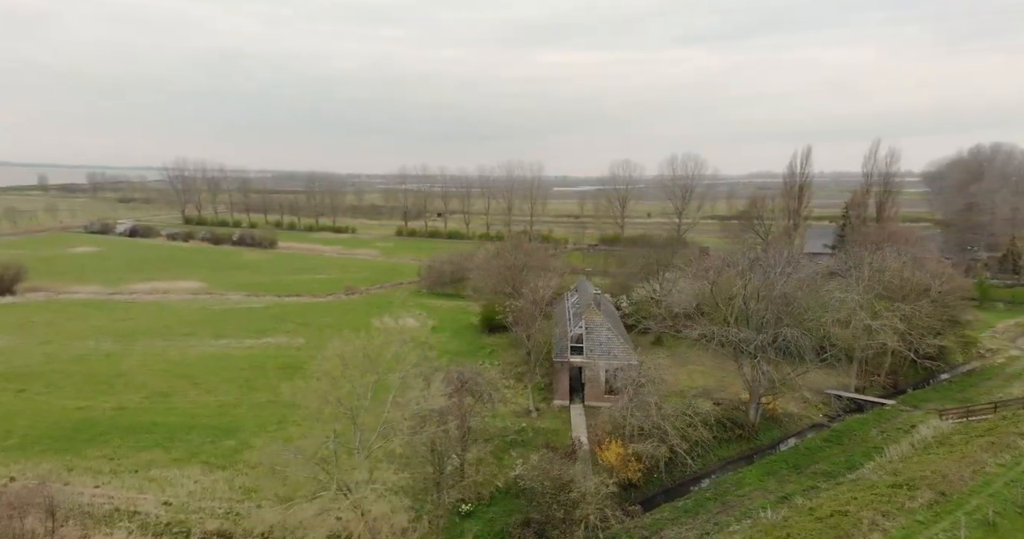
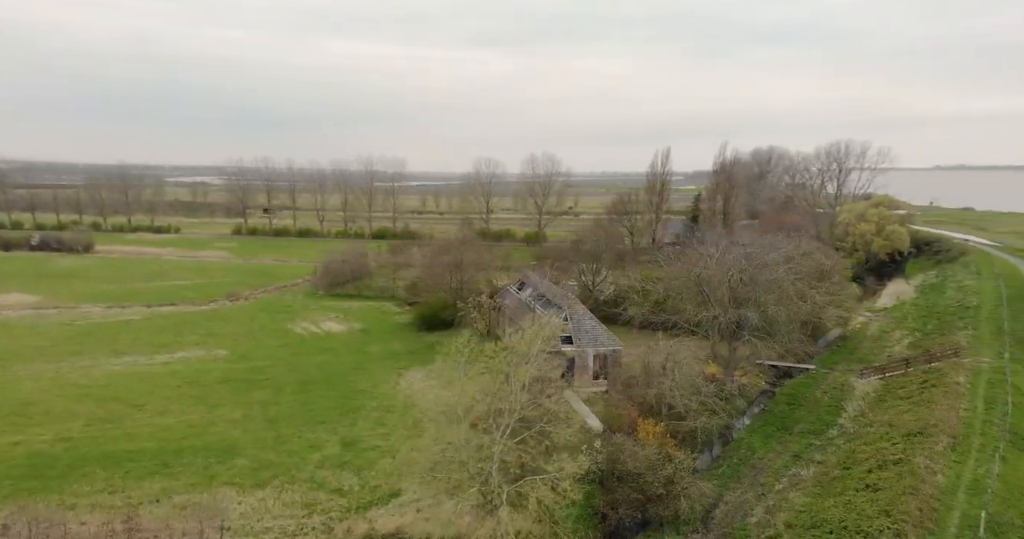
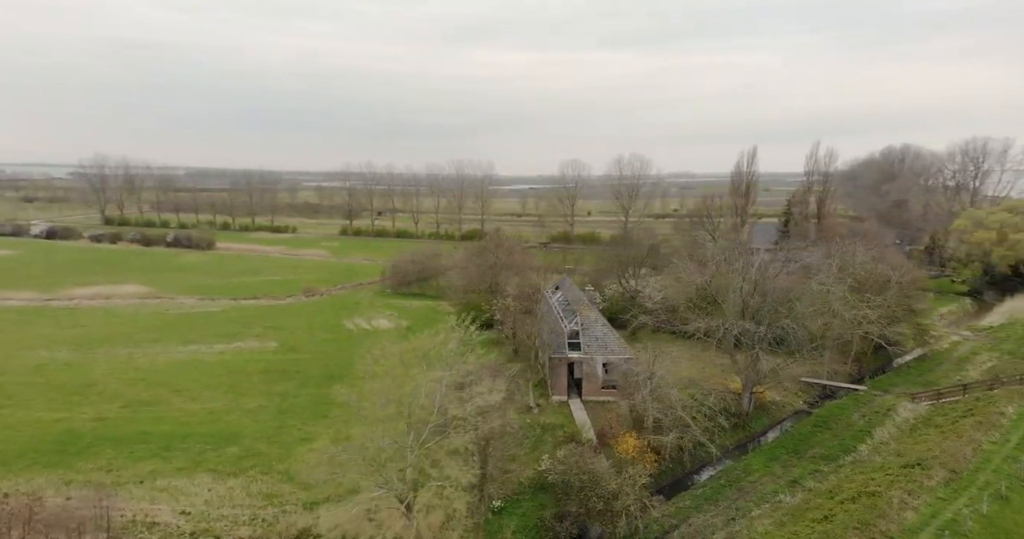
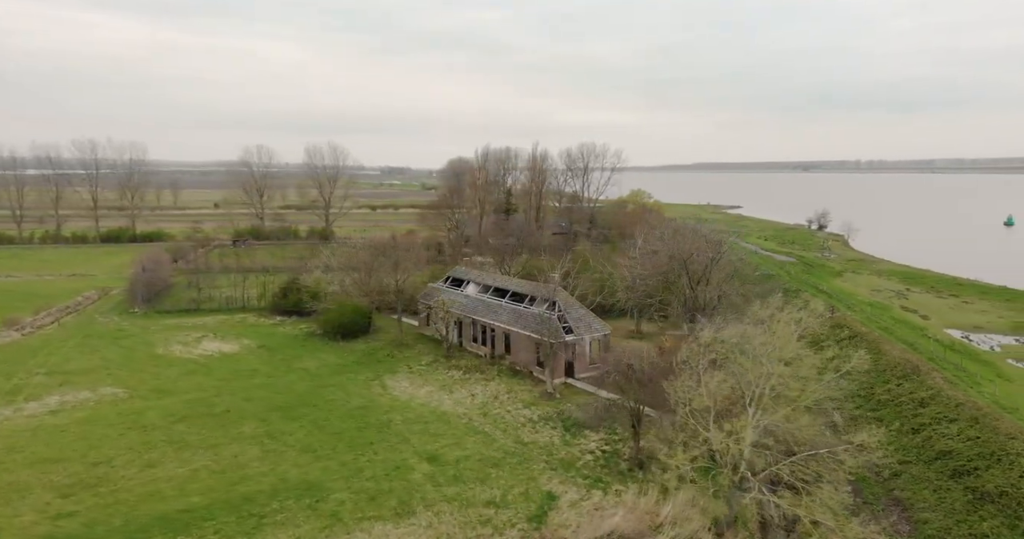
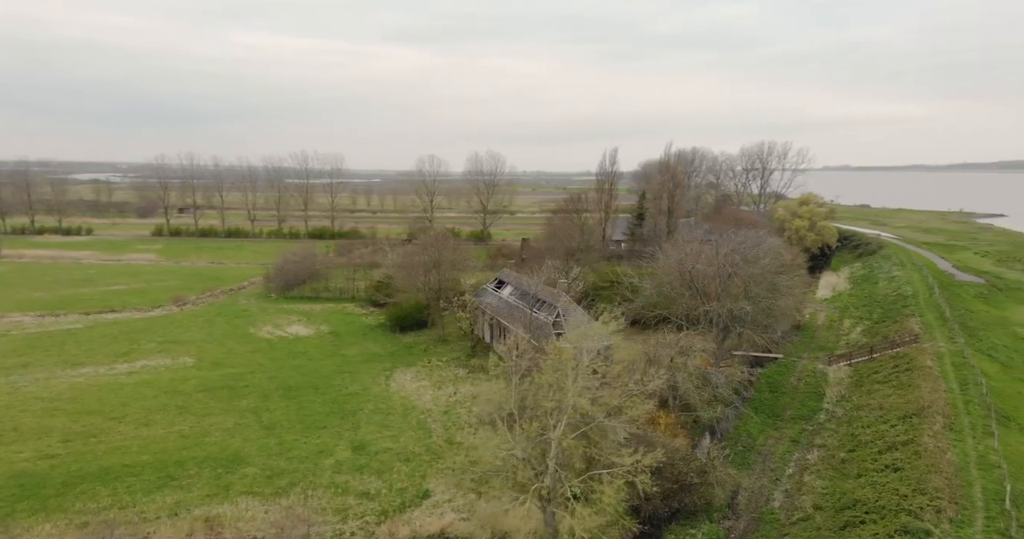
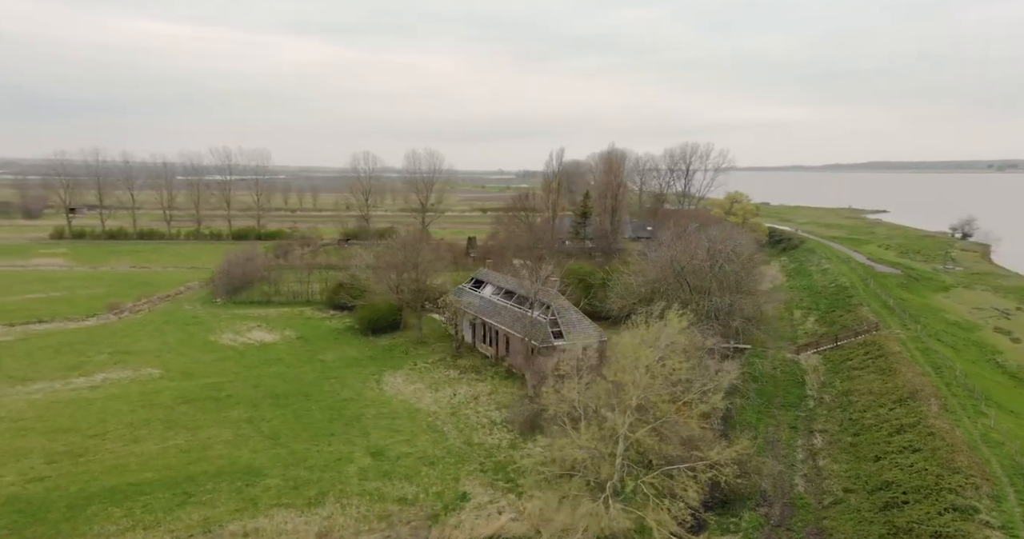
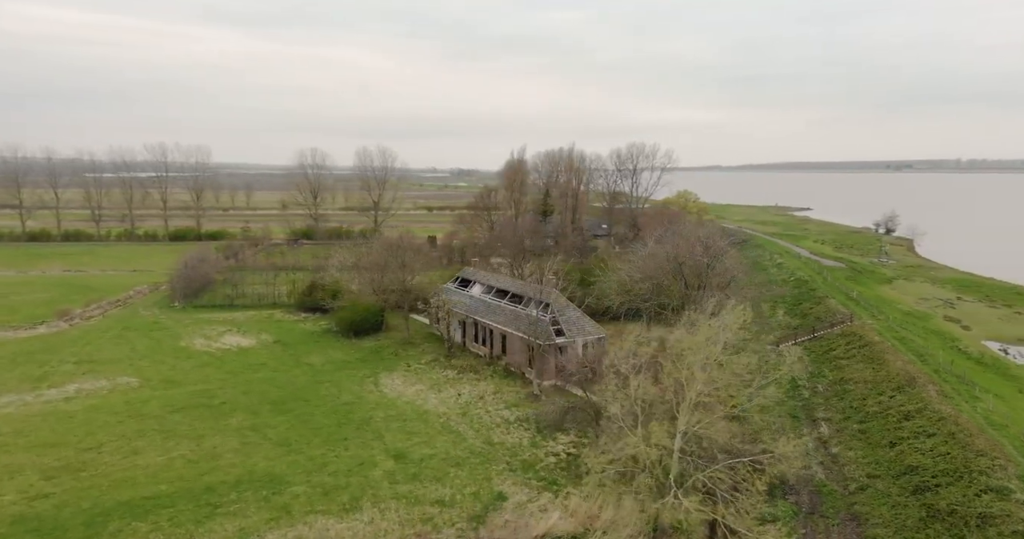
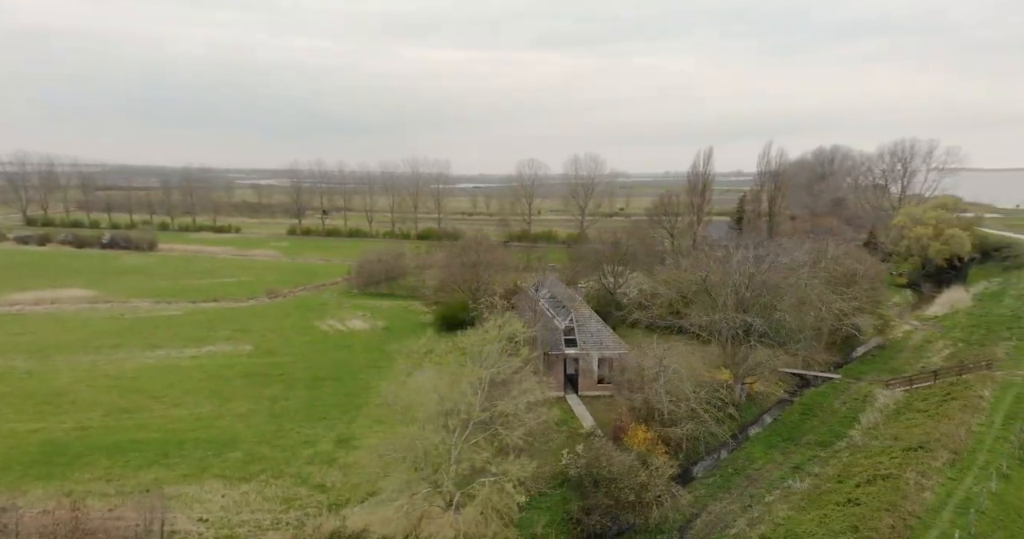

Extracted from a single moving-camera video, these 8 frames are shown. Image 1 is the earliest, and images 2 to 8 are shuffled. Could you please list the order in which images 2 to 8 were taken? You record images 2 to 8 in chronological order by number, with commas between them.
3, 8, 2, 5, 6, 7, 4
